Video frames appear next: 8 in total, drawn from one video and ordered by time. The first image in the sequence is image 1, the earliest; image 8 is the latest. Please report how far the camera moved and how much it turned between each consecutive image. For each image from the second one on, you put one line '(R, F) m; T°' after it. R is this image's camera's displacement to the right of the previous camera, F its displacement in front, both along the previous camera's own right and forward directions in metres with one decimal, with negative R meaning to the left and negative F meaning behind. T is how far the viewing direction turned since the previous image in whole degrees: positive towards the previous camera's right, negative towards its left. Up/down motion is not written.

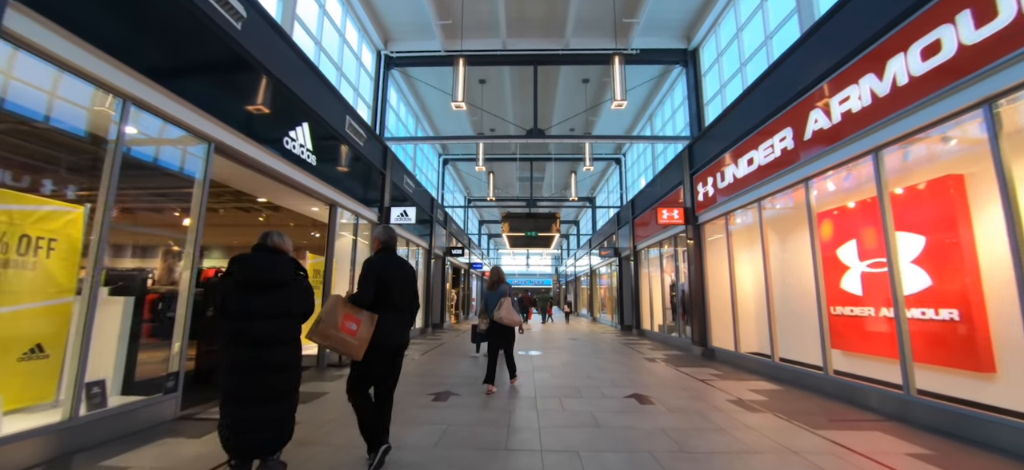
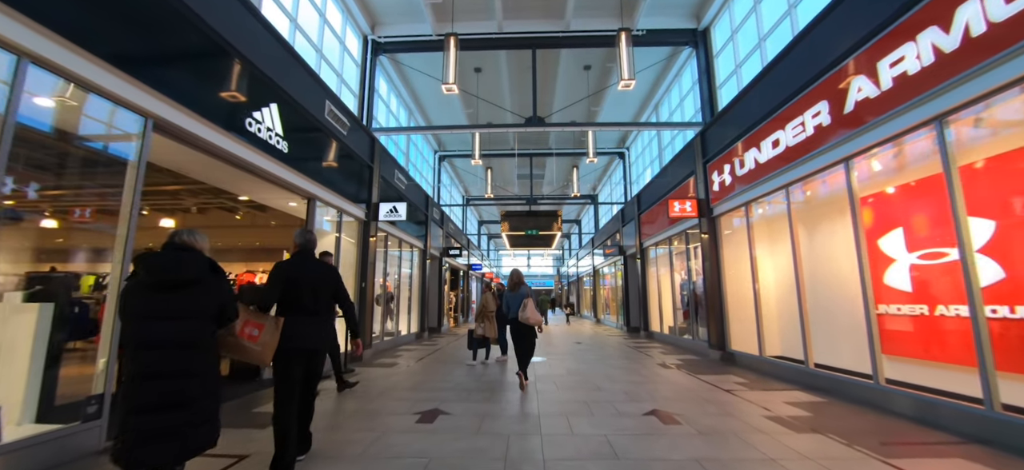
(0.0, +0.6) m; 0°
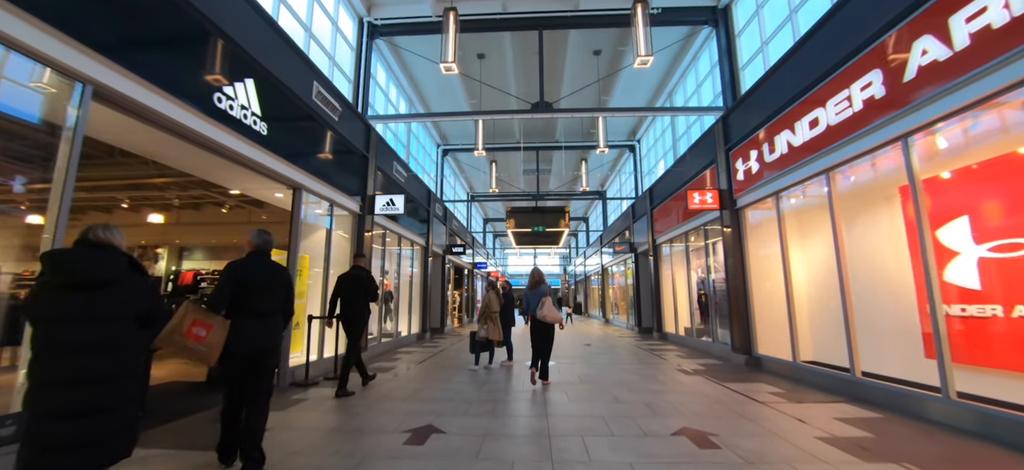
(0.0, +0.5) m; -1°
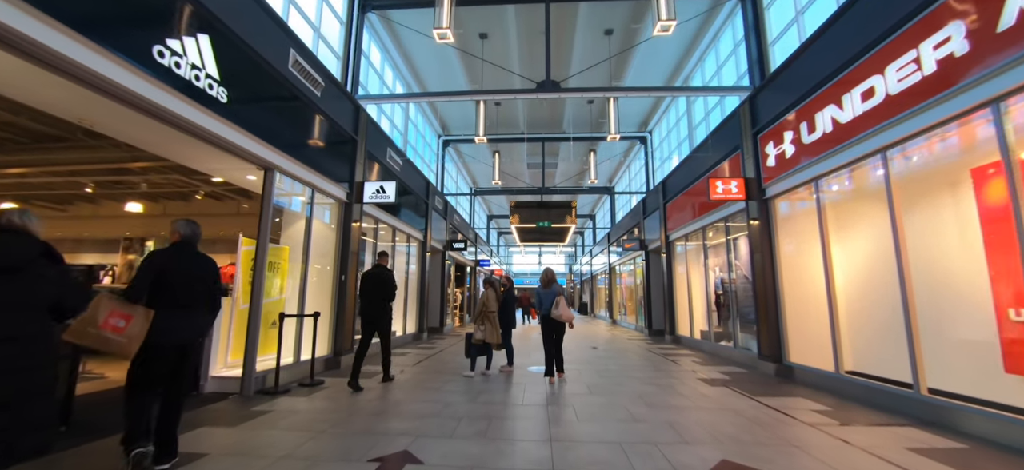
(+0.1, +0.7) m; -1°
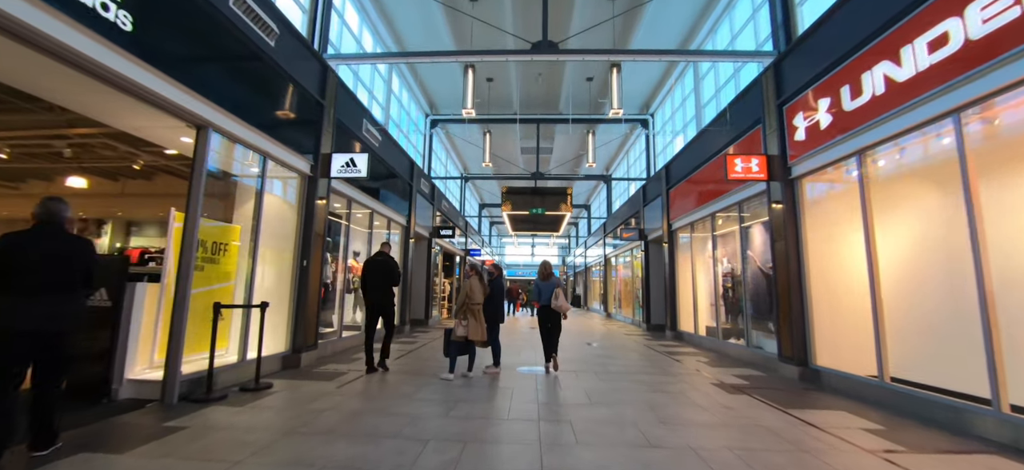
(+0.1, +0.8) m; +1°
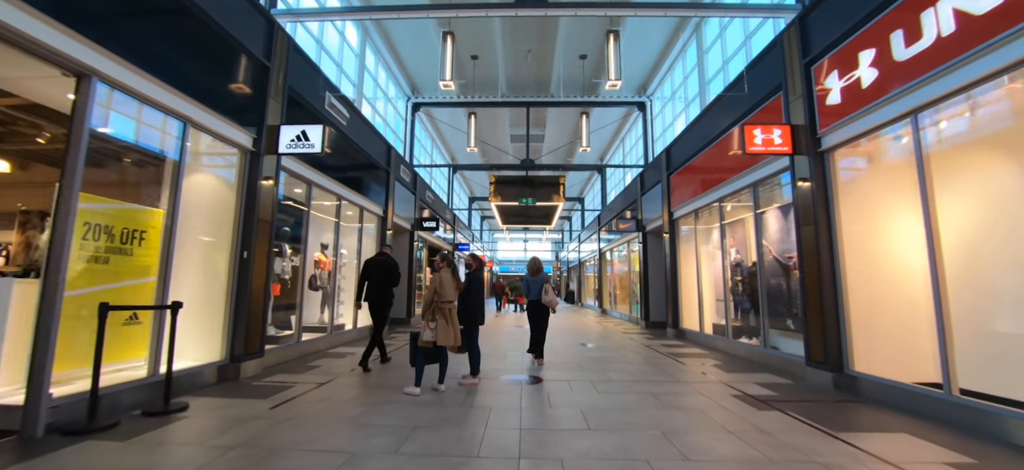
(+0.1, +0.8) m; +1°
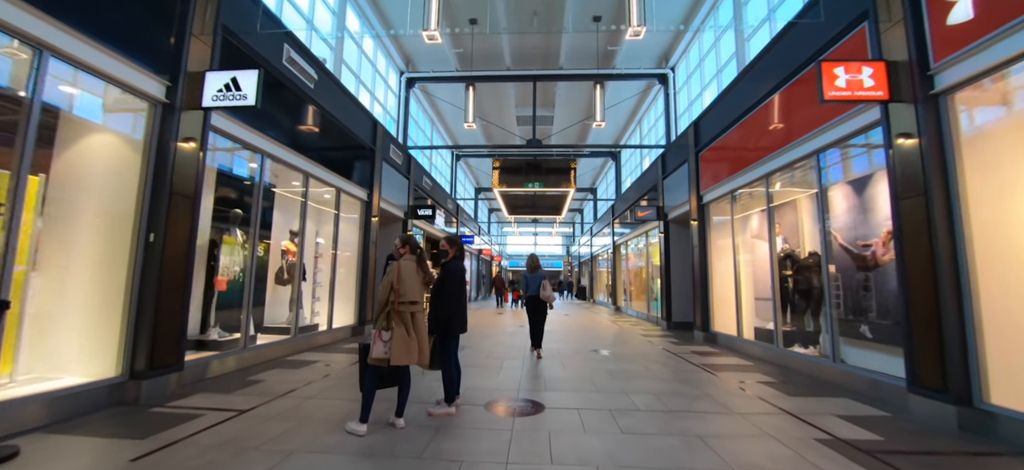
(+0.2, +1.1) m; -2°
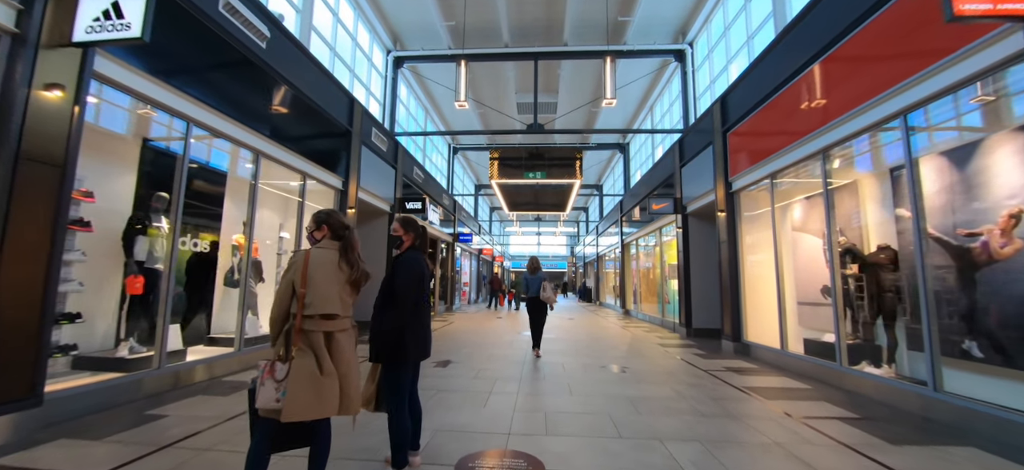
(+0.1, +1.0) m; -1°
